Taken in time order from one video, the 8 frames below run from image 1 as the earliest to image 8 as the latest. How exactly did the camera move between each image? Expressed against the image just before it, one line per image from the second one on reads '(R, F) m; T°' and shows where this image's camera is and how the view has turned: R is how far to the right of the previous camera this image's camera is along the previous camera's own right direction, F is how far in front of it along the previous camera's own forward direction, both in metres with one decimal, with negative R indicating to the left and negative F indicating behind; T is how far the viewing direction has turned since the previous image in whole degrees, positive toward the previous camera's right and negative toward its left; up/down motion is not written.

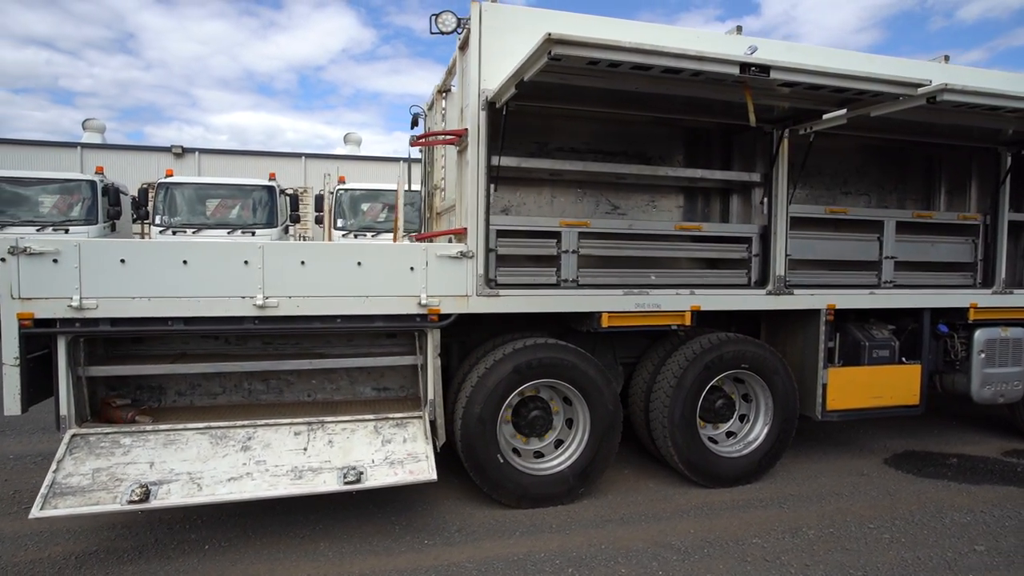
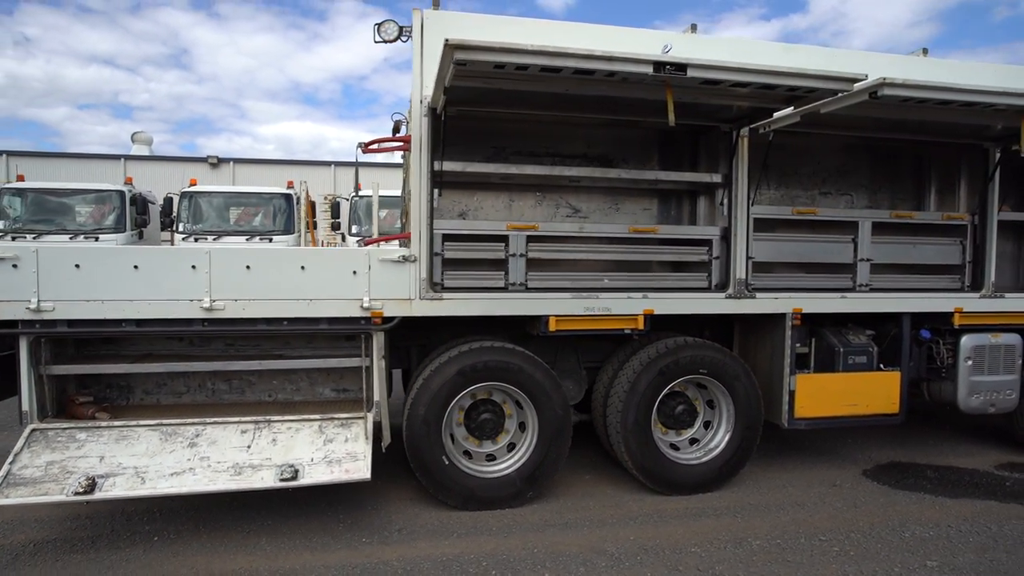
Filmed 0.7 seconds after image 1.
(+0.7, 0.0) m; -4°
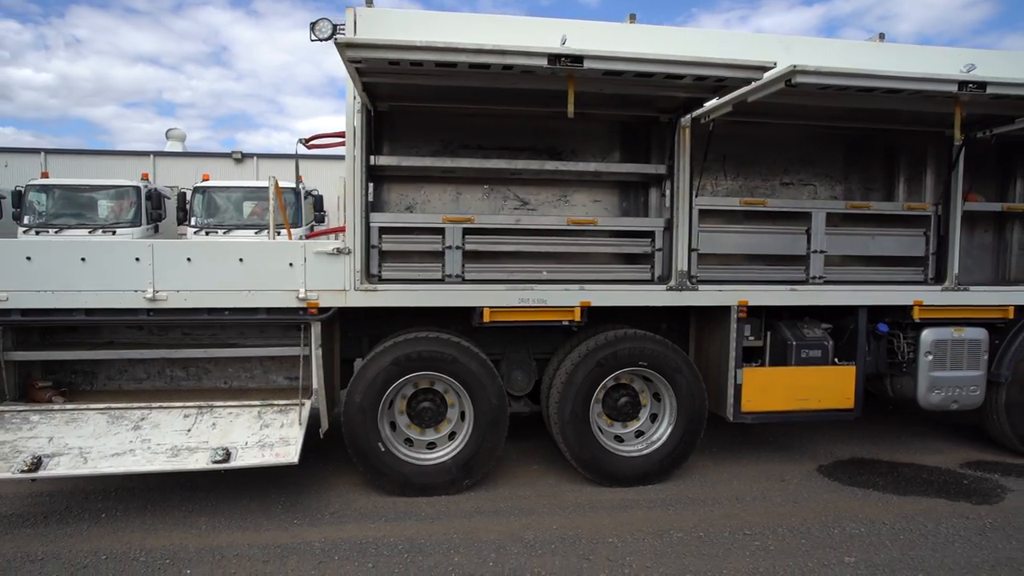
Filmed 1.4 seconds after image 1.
(+0.7, 0.0) m; -3°
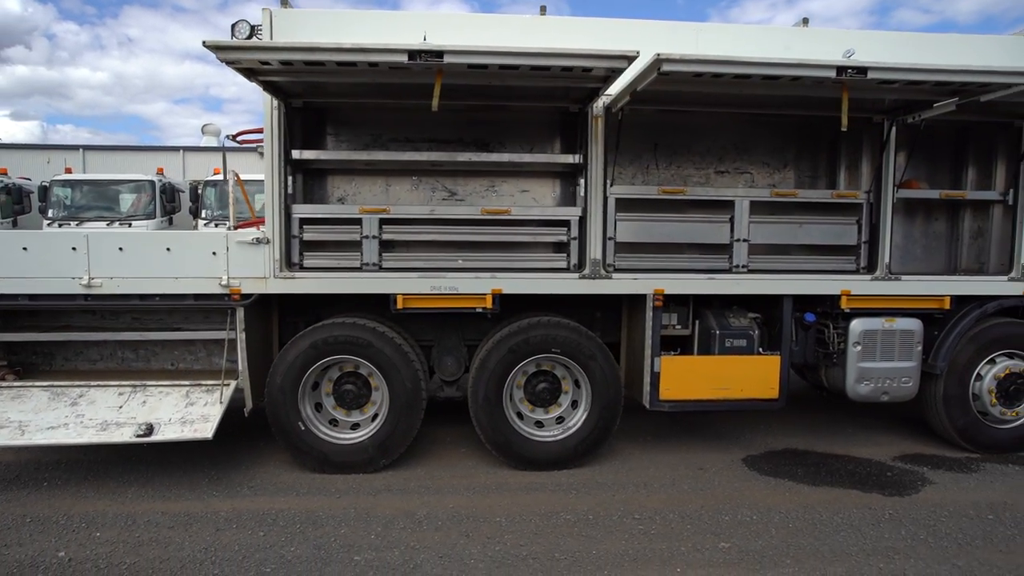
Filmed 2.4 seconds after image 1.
(+0.9, -0.1) m; -4°
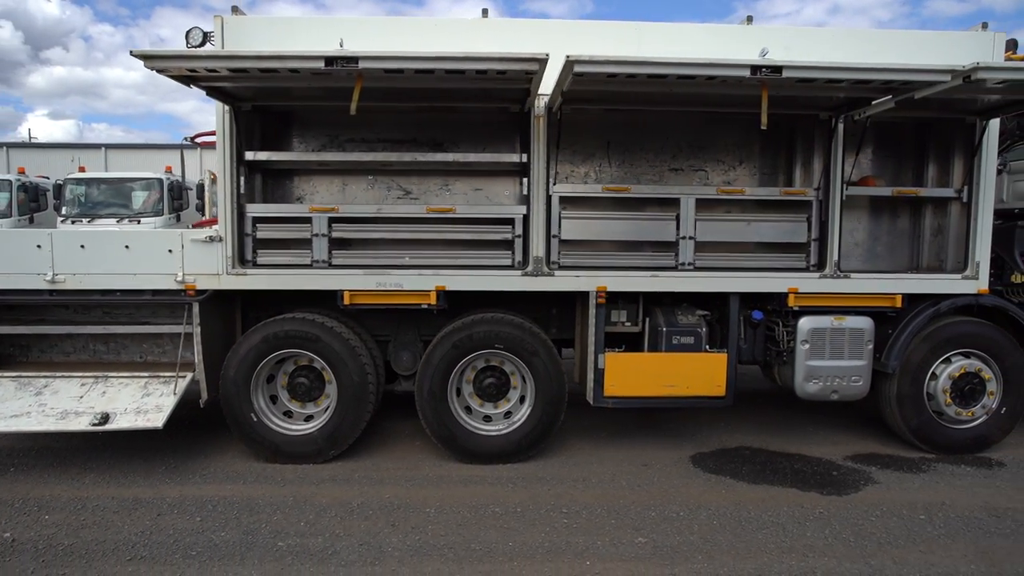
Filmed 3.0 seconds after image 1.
(+0.6, -0.1) m; -2°
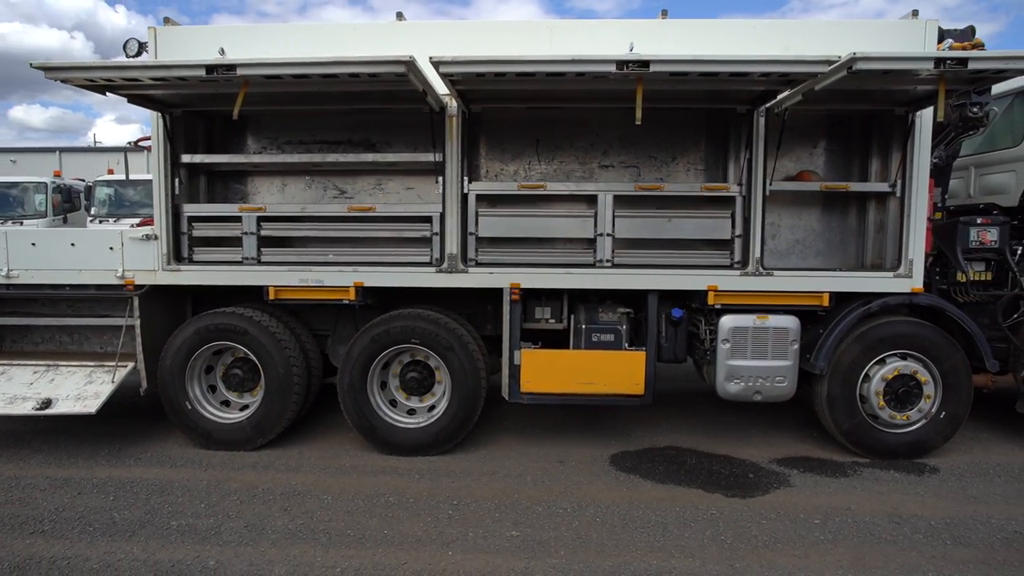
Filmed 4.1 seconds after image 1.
(+1.0, 0.0) m; -4°
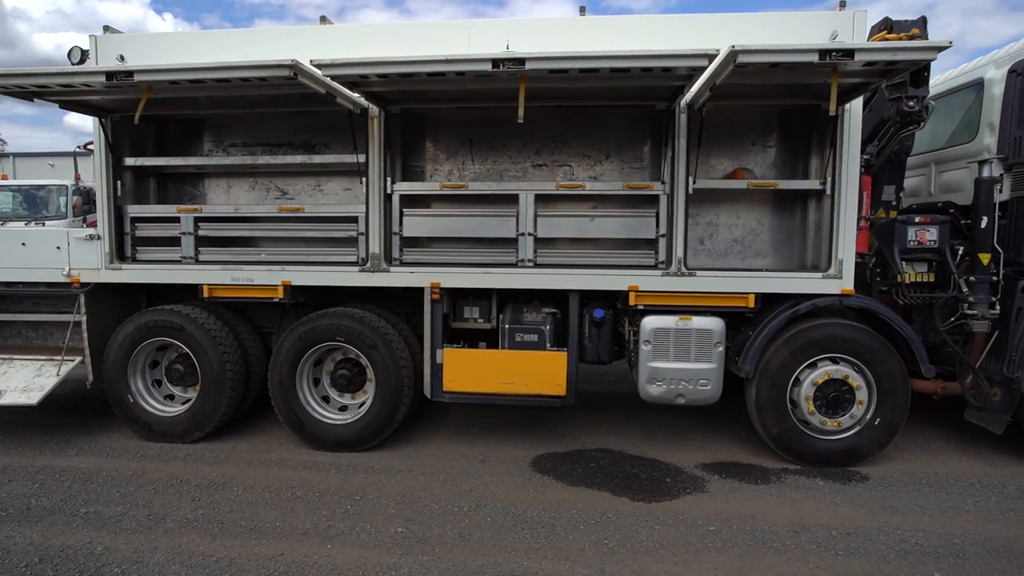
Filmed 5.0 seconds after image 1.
(+0.9, 0.0) m; -3°
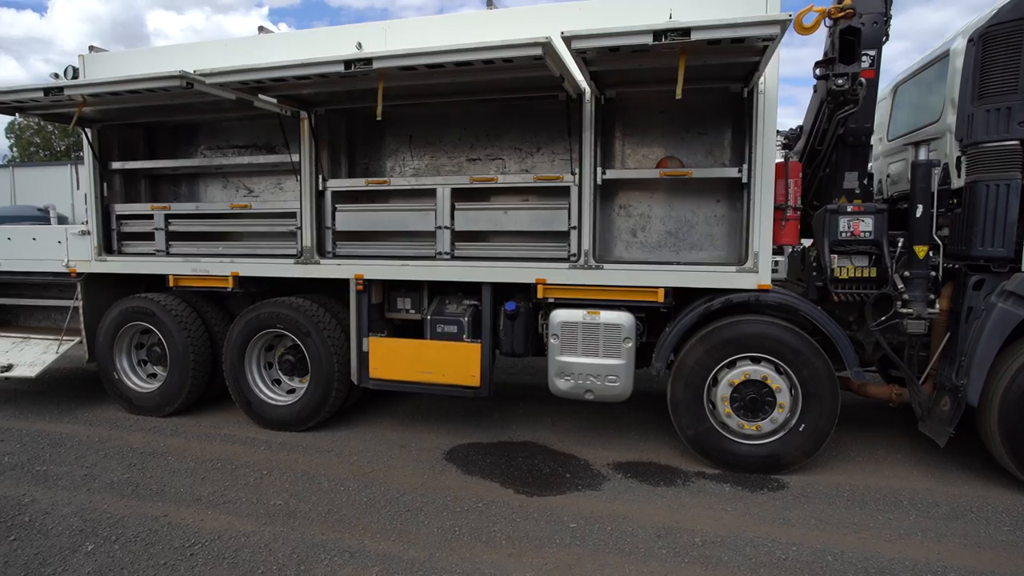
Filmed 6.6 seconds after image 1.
(+1.4, +0.1) m; -9°
